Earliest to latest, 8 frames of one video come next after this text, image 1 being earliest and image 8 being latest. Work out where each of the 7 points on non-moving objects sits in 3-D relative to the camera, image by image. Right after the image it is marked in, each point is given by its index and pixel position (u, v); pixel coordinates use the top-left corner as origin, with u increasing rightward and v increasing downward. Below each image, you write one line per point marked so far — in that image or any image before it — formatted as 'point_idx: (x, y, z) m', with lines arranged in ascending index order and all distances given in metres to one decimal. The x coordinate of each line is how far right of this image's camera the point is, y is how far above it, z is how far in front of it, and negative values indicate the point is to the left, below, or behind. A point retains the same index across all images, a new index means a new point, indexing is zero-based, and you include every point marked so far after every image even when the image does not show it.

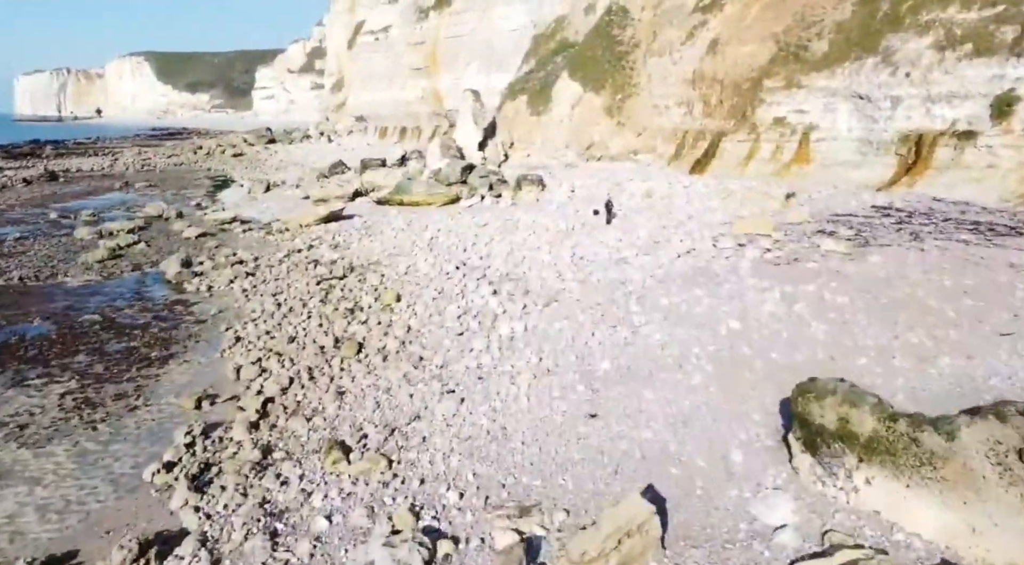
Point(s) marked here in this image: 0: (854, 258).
0: (+6.7, +0.5, +12.3) m
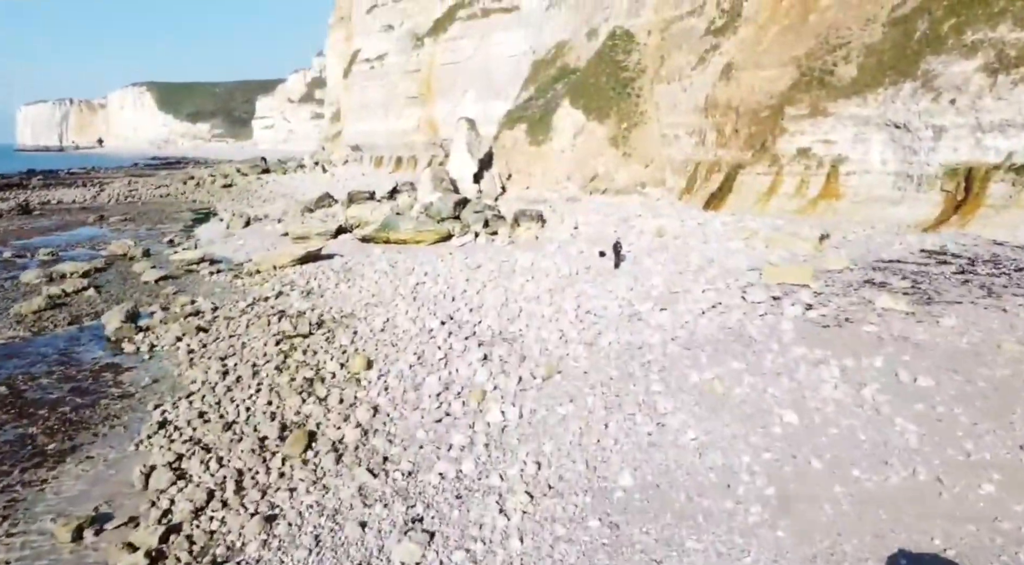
0: (+6.6, -0.6, +10.1) m
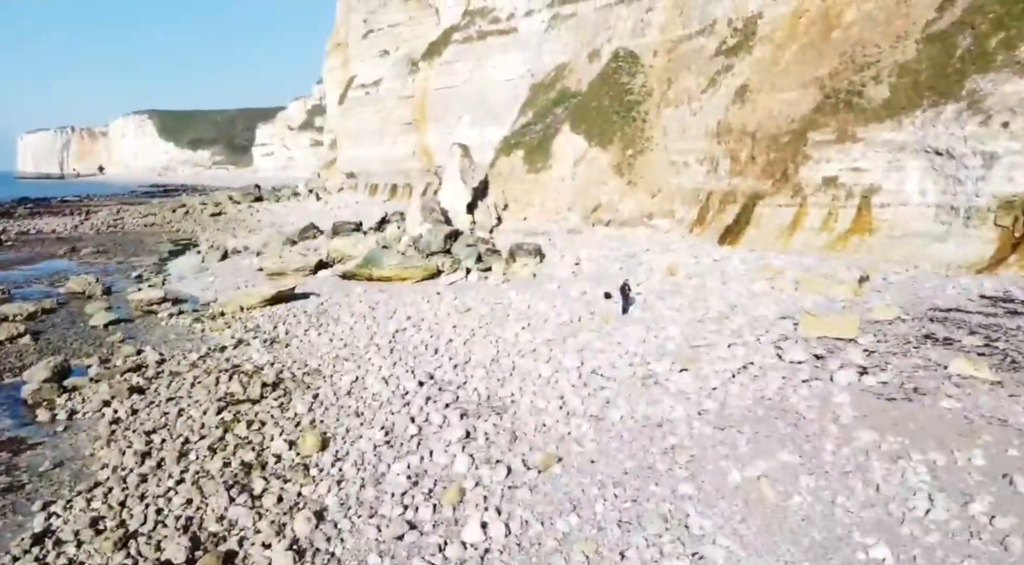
0: (+6.4, -1.4, +8.0) m
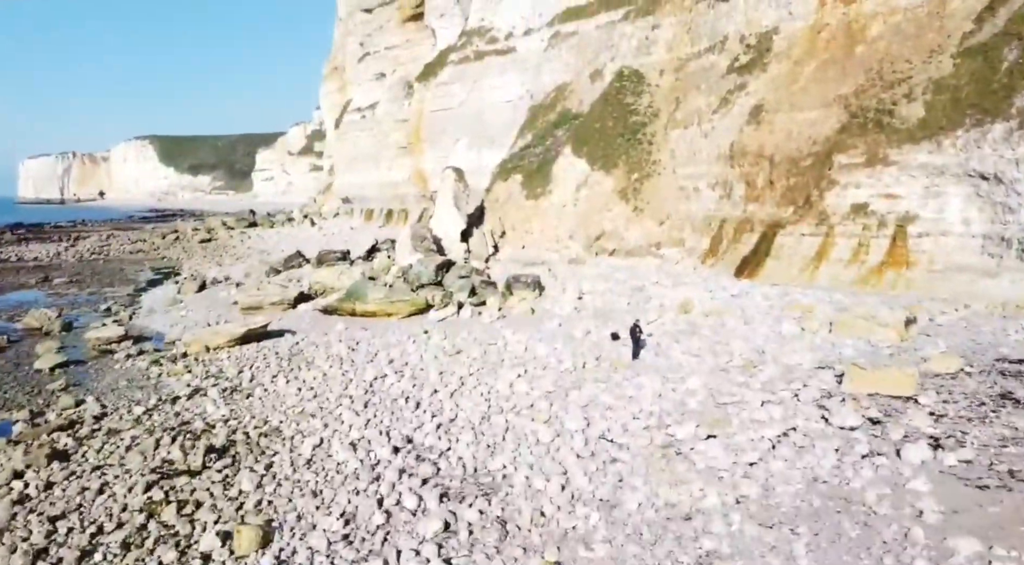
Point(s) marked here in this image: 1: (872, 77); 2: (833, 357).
0: (+6.3, -2.0, +6.2) m
1: (+9.5, +5.4, +16.6) m
2: (+5.7, -1.3, +11.1) m
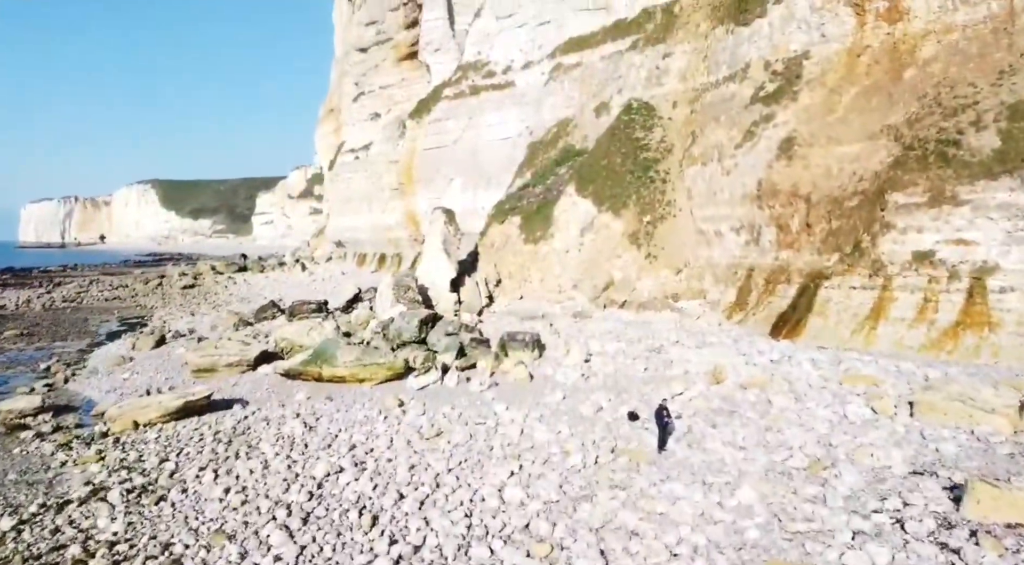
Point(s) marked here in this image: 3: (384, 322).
0: (+6.2, -2.7, +3.3) m
1: (+9.4, +4.0, +14.2) m
2: (+5.6, -2.3, +8.3) m
3: (-3.8, -1.2, +18.6) m
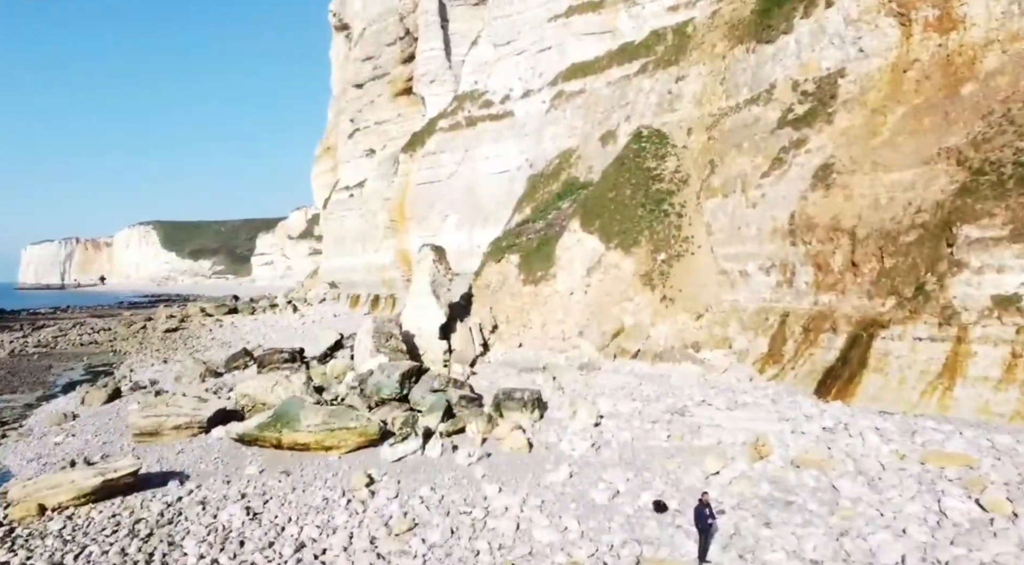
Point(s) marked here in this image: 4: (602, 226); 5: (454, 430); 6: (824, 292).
0: (+6.0, -2.9, +0.8) m
1: (+9.3, +3.1, +12.1) m
2: (+5.5, -2.9, +5.8) m
3: (-3.9, -2.4, +16.2) m
4: (+2.7, +1.7, +19.1) m
5: (-1.2, -3.0, +12.9) m
6: (+6.8, -0.2, +13.5) m
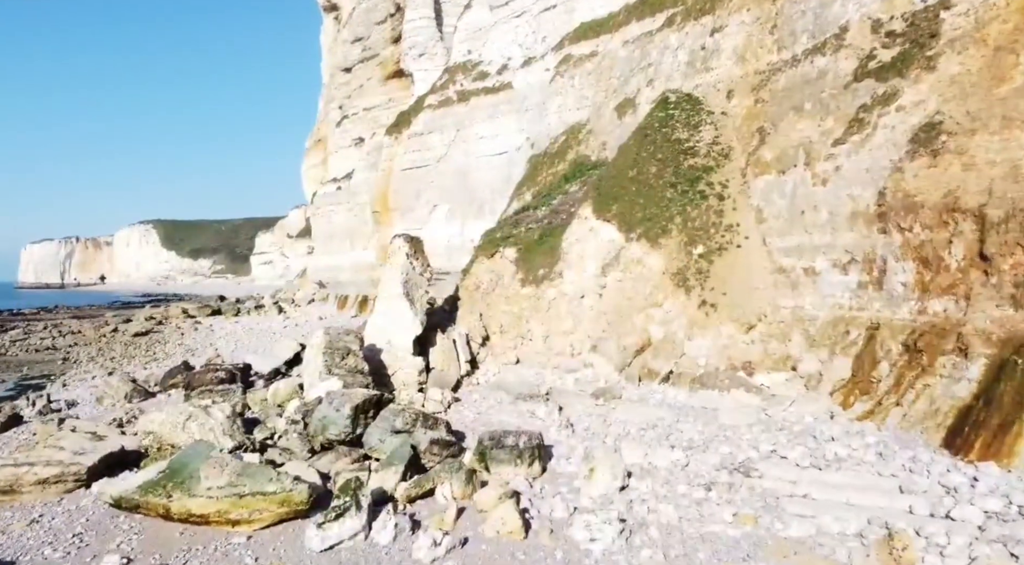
0: (+5.8, -2.9, -3.1) m
1: (+9.1, +3.1, +8.1) m
2: (+5.3, -2.9, +1.9) m
3: (-4.0, -2.4, +12.3) m
4: (+2.6, +1.7, +15.2) m
5: (-1.3, -3.0, +9.0) m
6: (+6.6, -0.2, +9.6) m
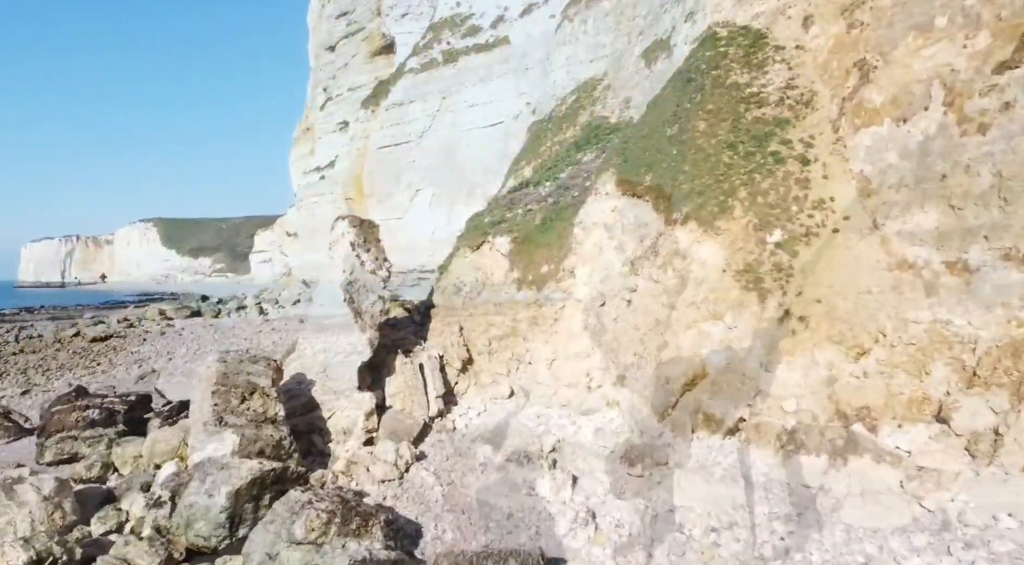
0: (+5.5, -3.0, -7.5) m
1: (+8.9, +3.0, +3.7) m
2: (+5.0, -2.9, -2.6) m
3: (-4.2, -2.4, +7.9) m
4: (+2.5, +1.7, +10.8) m
5: (-1.5, -3.1, +4.6) m
6: (+6.4, -0.2, +5.1) m
